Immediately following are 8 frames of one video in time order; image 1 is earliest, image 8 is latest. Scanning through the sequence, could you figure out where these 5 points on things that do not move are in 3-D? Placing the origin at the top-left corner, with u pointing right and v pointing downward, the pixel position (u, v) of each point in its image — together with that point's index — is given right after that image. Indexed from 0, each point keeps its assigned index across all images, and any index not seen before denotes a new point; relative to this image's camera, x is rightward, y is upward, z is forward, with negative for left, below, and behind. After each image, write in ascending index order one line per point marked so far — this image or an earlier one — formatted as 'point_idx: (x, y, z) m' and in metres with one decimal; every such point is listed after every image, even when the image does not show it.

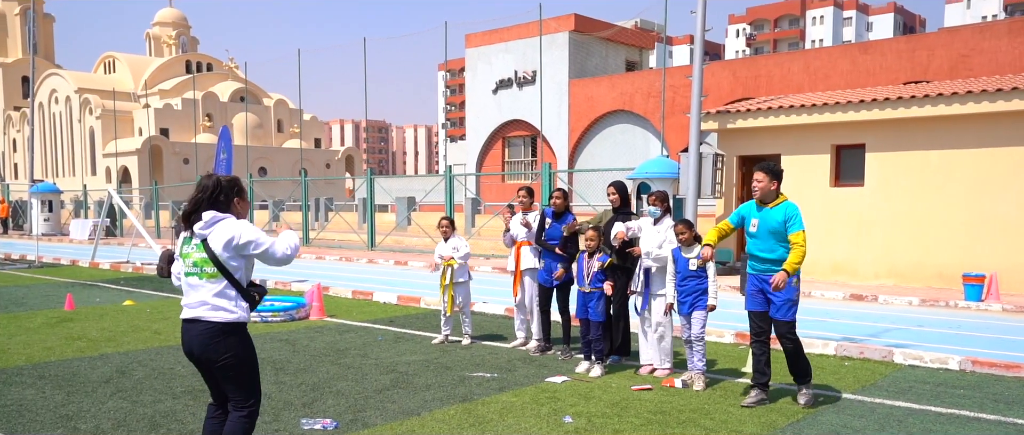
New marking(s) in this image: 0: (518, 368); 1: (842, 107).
0: (+0.1, -1.2, +6.4) m
1: (+5.7, +1.9, +13.3) m
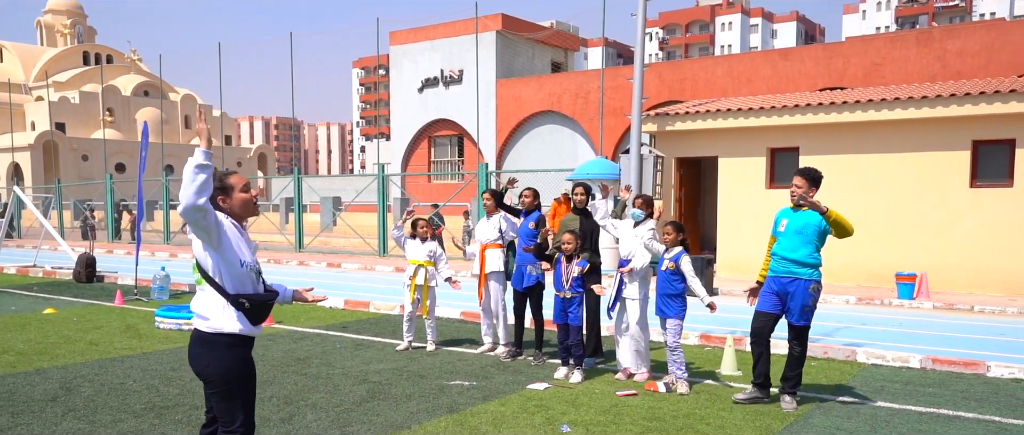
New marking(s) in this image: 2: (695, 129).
0: (-0.1, -1.3, +6.2) m
1: (+4.7, +1.9, +13.7) m
2: (+3.5, +1.7, +14.8) m
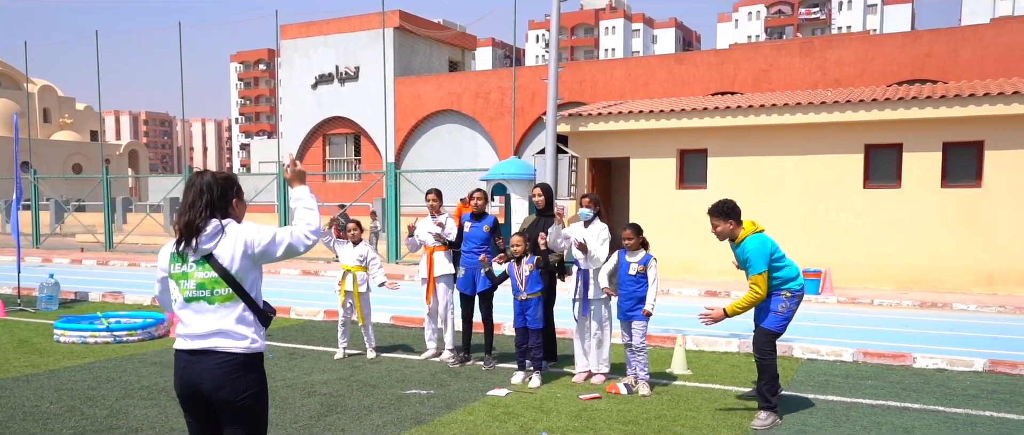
0: (-0.5, -1.3, +6.0) m
1: (+3.2, +1.9, +14.2) m
2: (+1.8, +1.7, +15.0) m
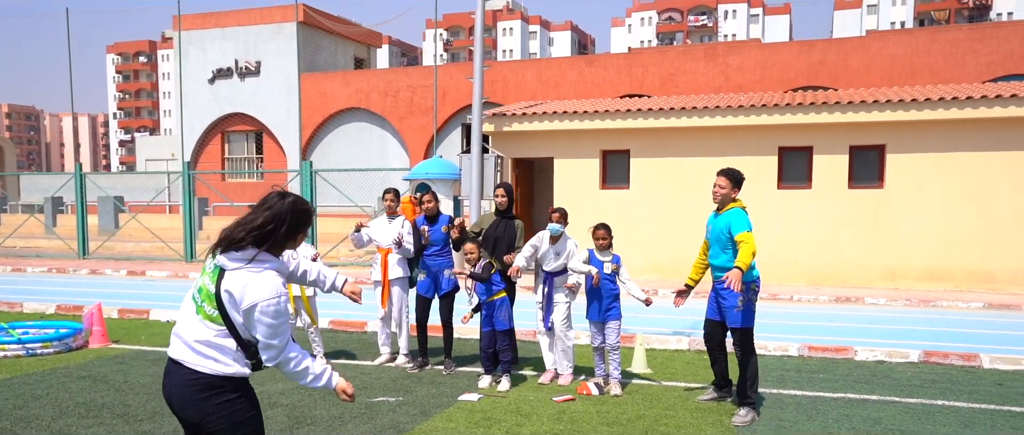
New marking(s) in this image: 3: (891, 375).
0: (-0.7, -1.3, +5.8) m
1: (+1.8, +1.9, +14.4) m
2: (+0.3, +1.7, +15.1) m
3: (+3.1, -1.3, +6.3) m
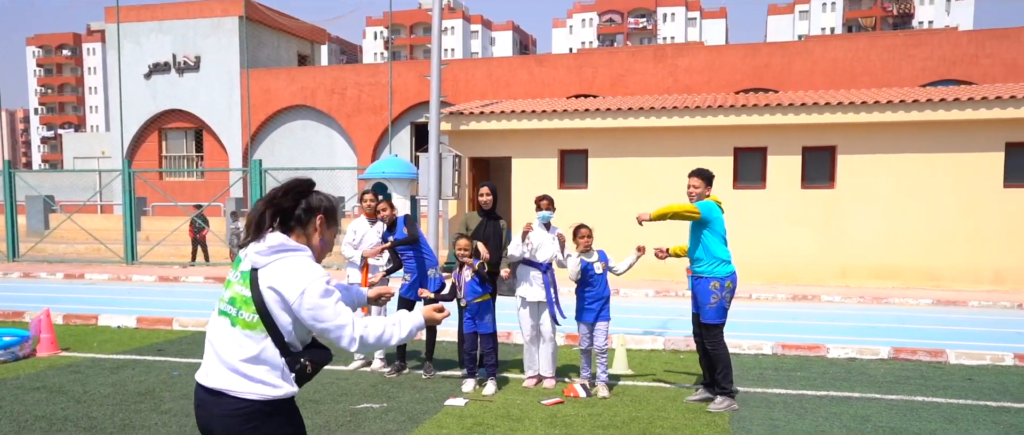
0: (-0.9, -1.3, +5.7) m
1: (+1.1, +1.9, +14.4) m
2: (-0.5, +1.7, +14.9) m
3: (+2.9, -1.3, +6.5) m
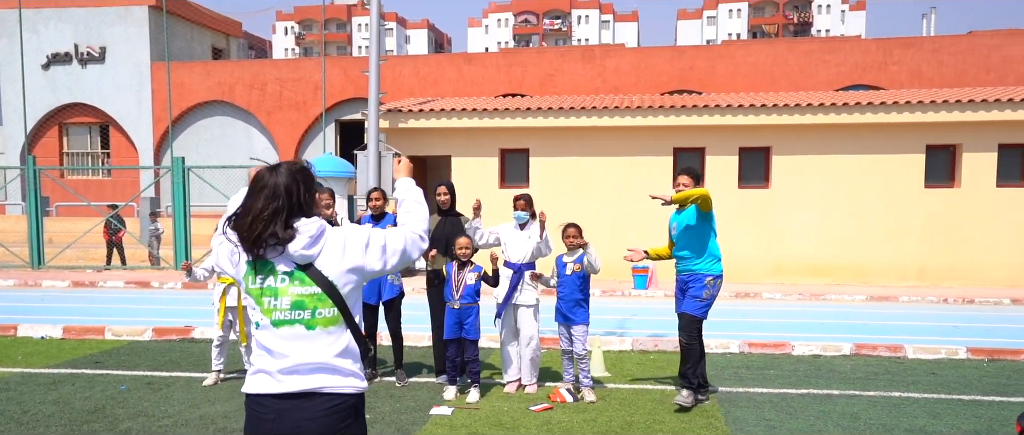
0: (-1.0, -1.3, +5.4) m
1: (0.0, +1.9, +14.2) m
2: (-1.6, +1.7, +14.6) m
3: (+2.7, -1.3, +6.6) m
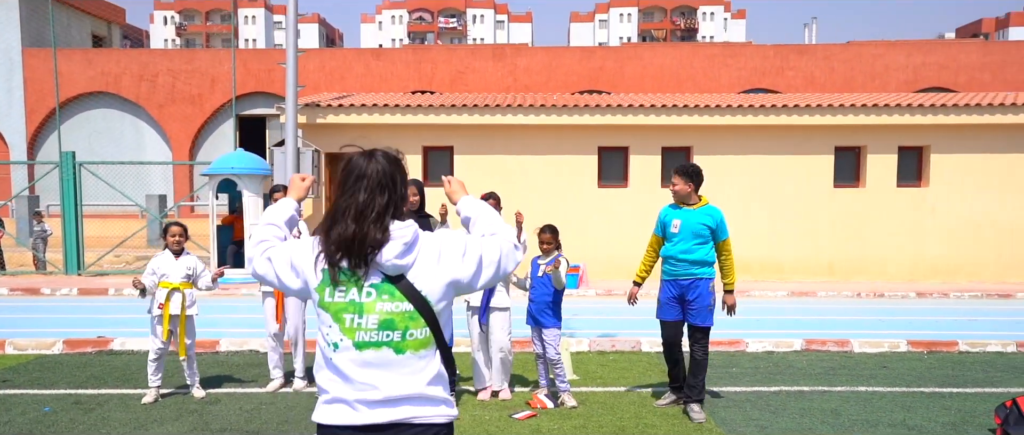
0: (-1.1, -1.3, +5.0) m
1: (-1.4, +1.9, +13.9) m
2: (-3.0, +1.7, +14.1) m
3: (+2.4, -1.3, +6.7) m
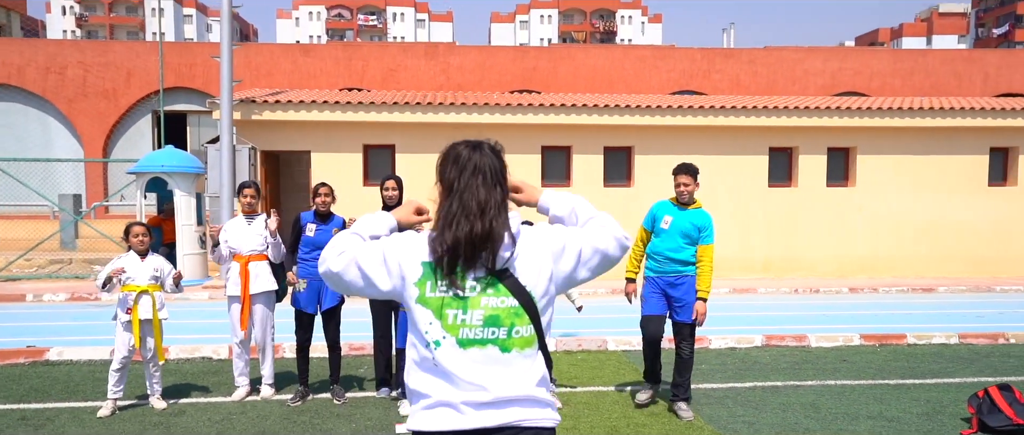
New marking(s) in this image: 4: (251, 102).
0: (-1.2, -1.3, +4.8) m
1: (-2.4, +1.9, +13.6) m
2: (-4.0, +1.7, +13.6) m
3: (+2.1, -1.3, +6.8) m
4: (-4.5, +2.0, +13.3) m
